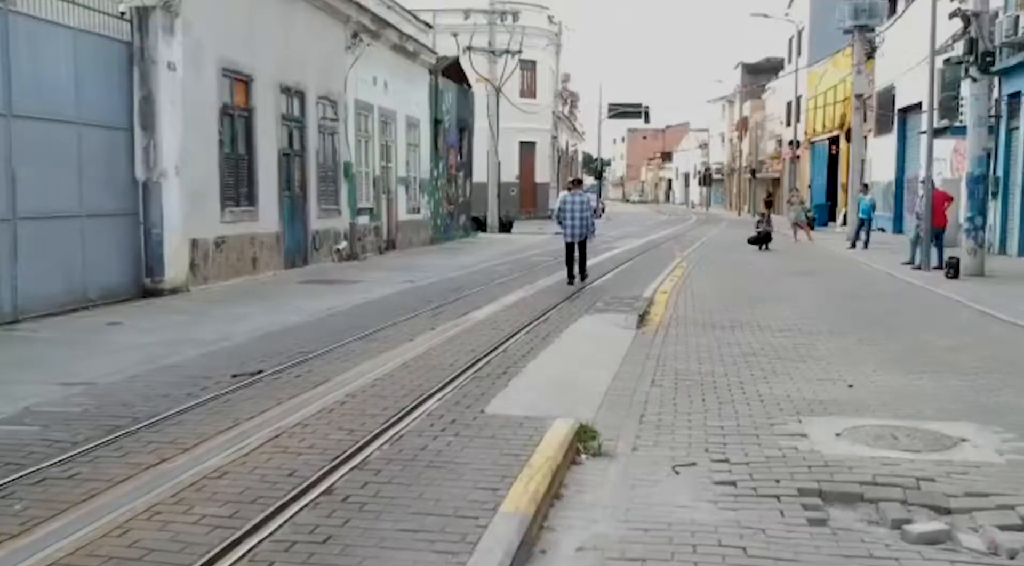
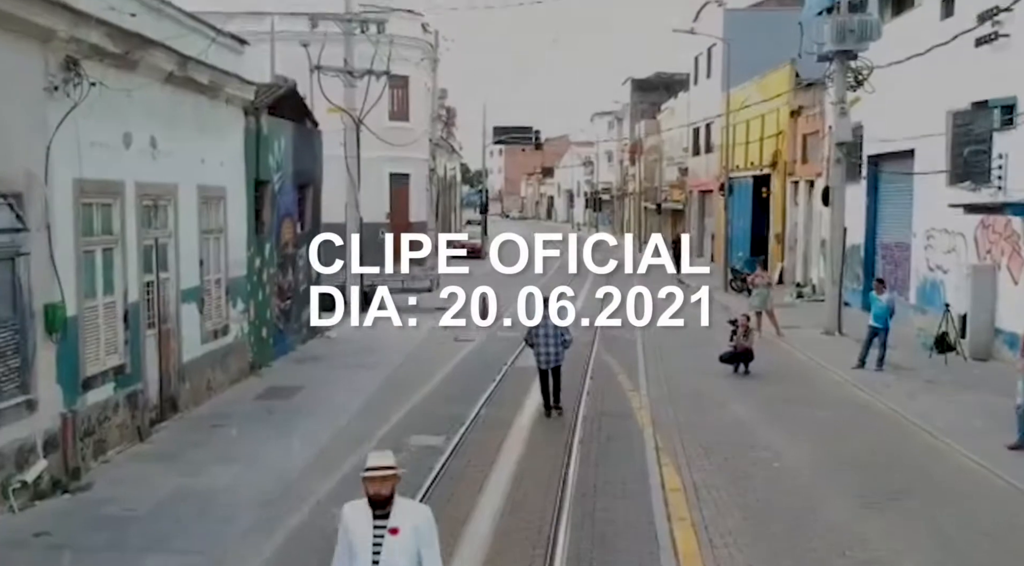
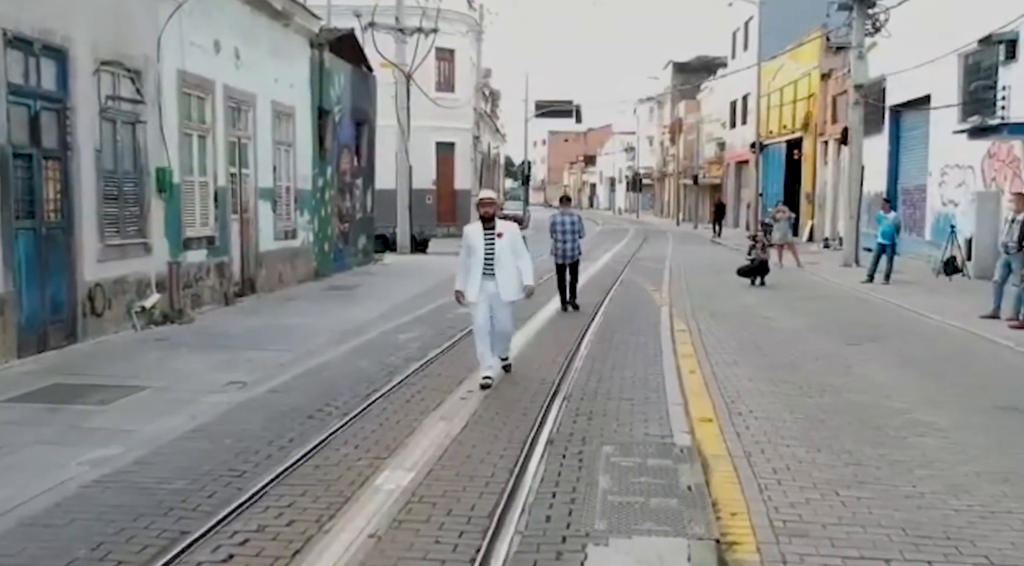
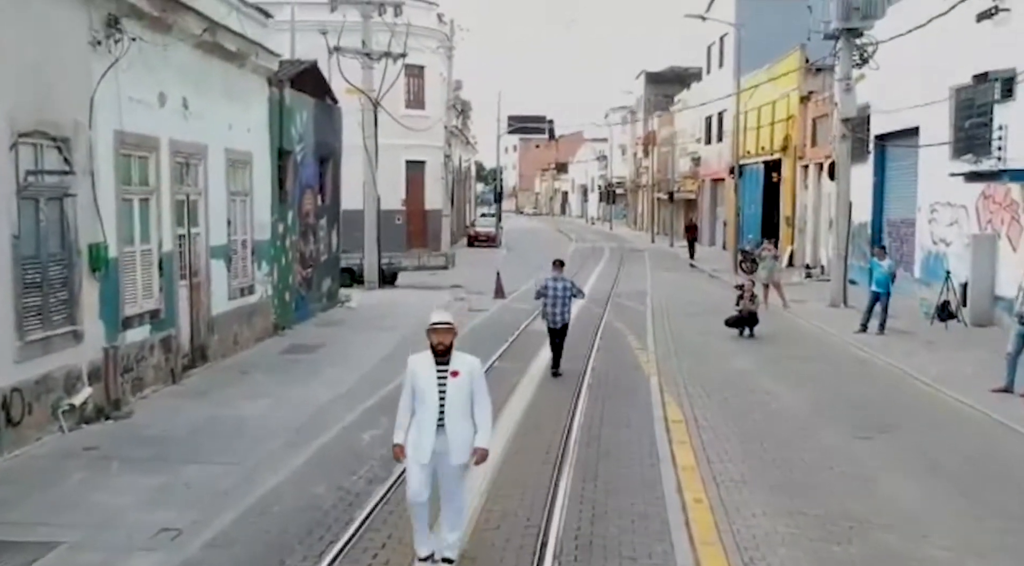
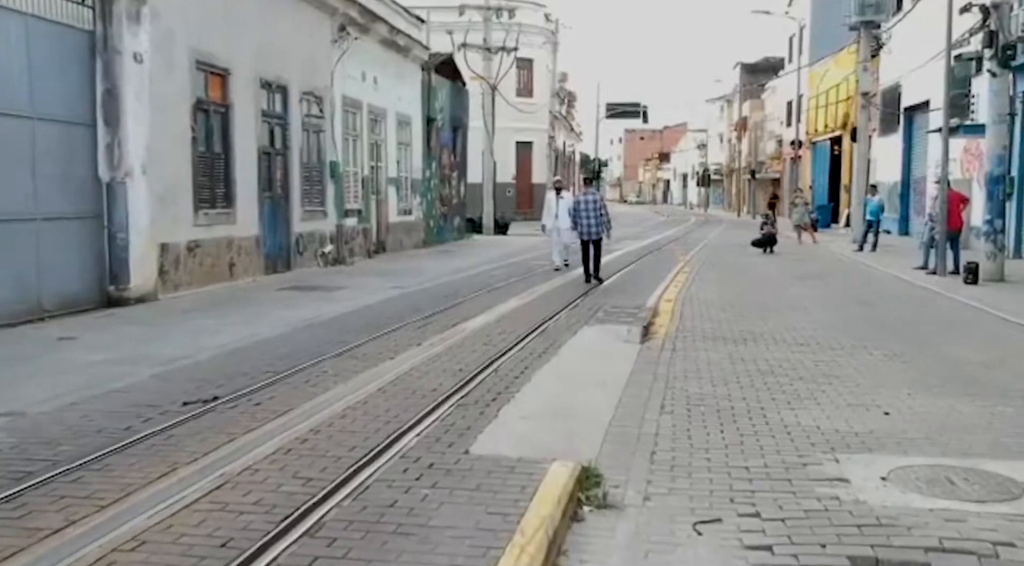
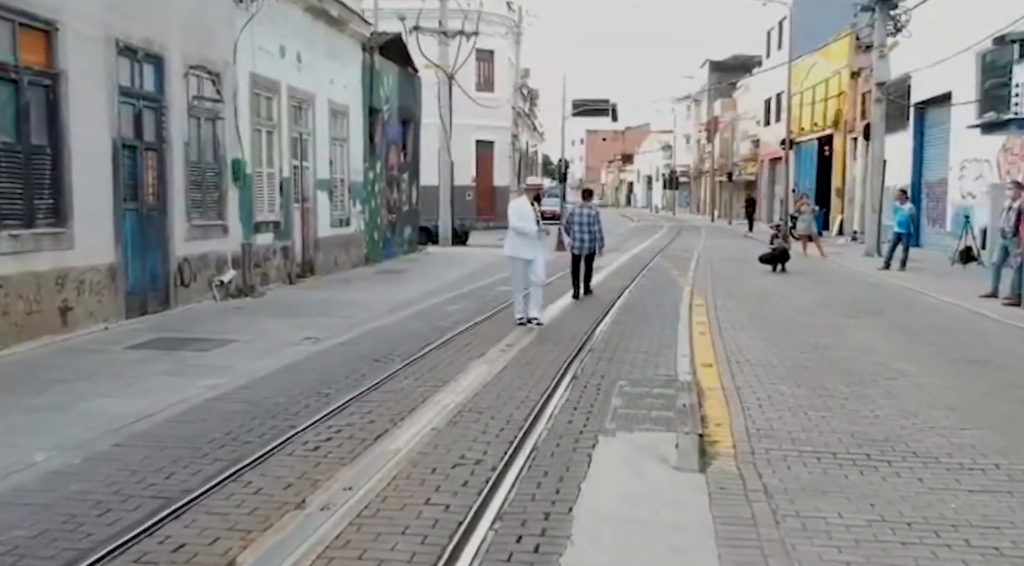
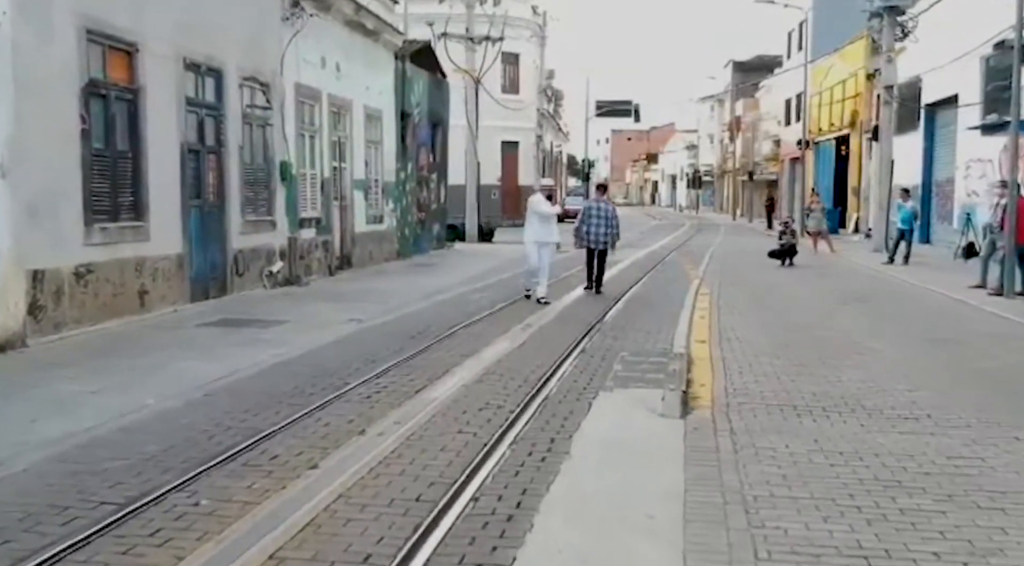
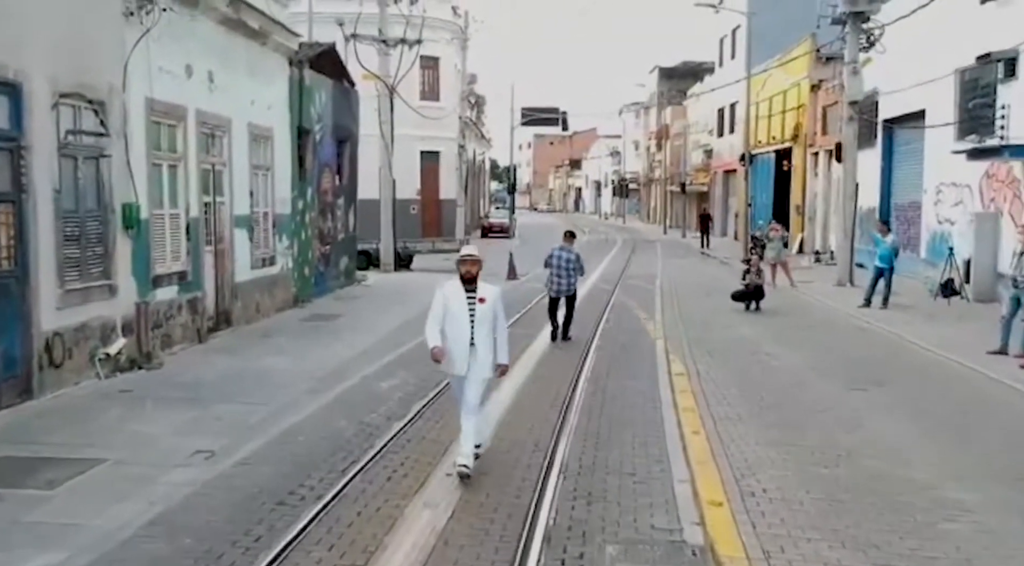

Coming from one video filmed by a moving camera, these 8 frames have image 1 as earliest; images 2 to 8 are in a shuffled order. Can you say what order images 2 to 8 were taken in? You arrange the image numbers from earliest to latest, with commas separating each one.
5, 7, 6, 3, 8, 4, 2
